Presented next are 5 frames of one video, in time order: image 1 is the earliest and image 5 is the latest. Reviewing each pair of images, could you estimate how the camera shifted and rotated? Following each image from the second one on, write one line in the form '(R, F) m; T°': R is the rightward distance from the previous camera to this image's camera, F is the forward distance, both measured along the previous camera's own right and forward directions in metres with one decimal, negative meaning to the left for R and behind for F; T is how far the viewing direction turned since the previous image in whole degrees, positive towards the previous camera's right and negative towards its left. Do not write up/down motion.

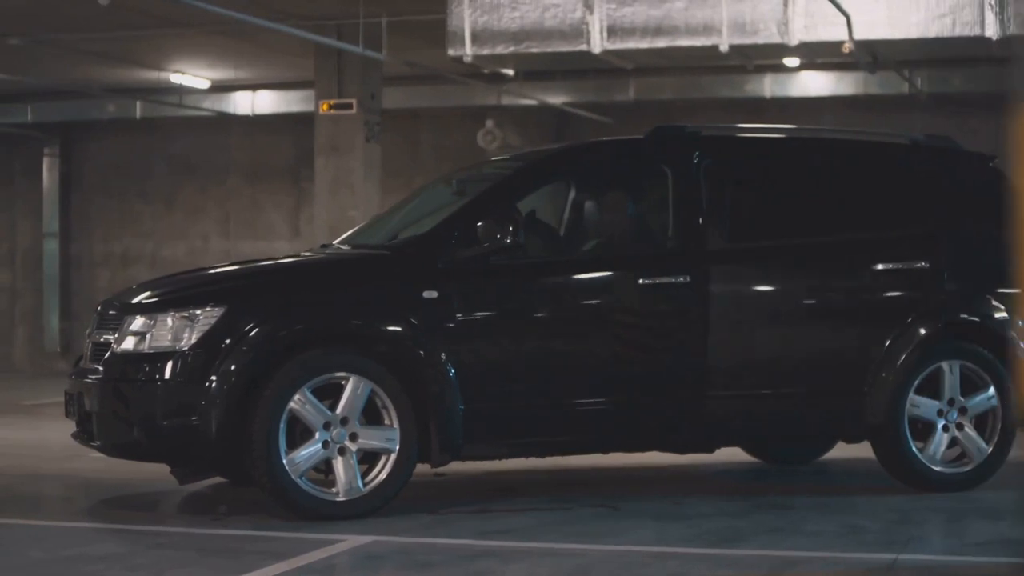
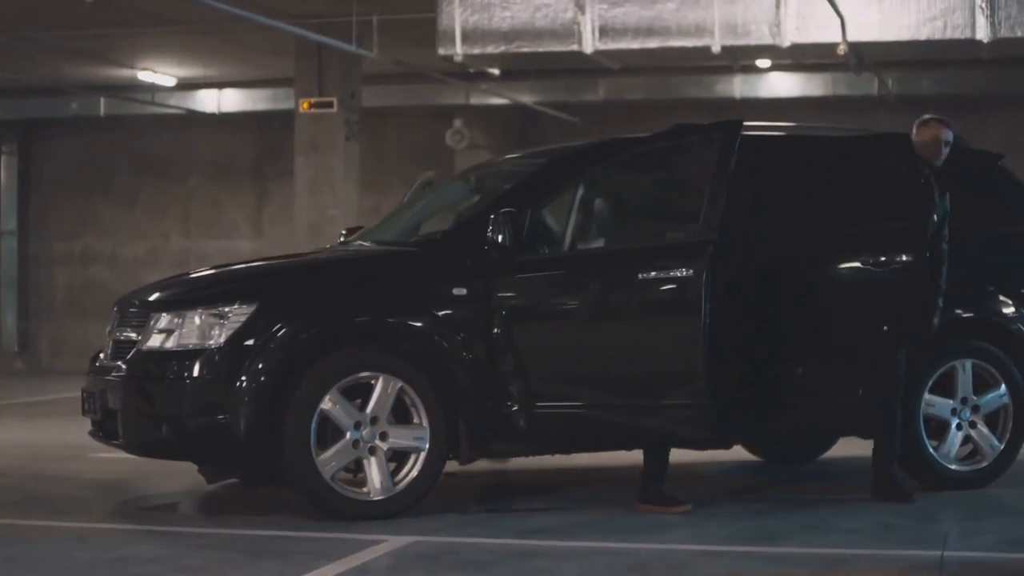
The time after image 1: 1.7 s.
(-0.4, 0.0) m; +2°
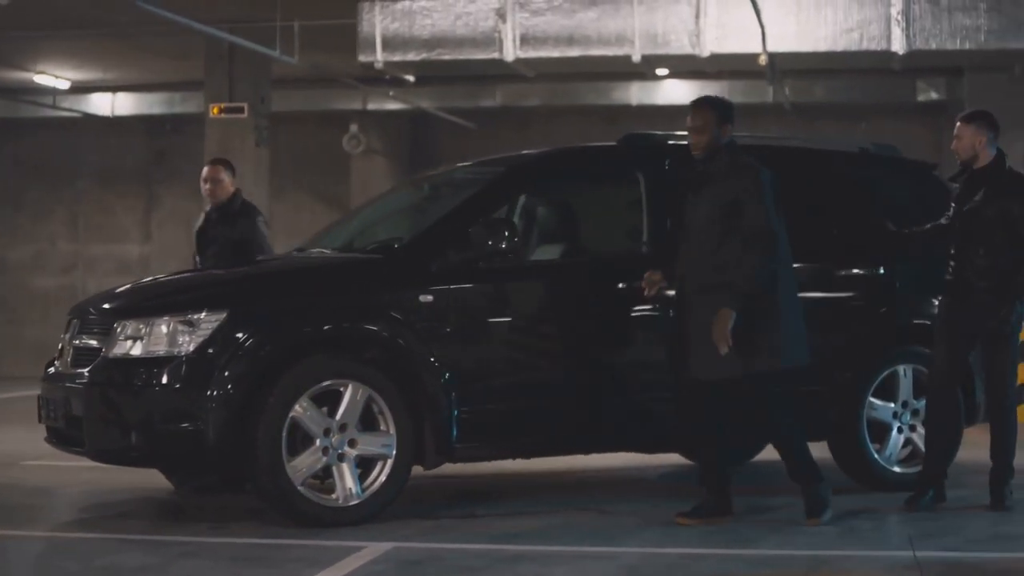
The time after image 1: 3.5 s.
(-0.5, -0.1) m; +5°
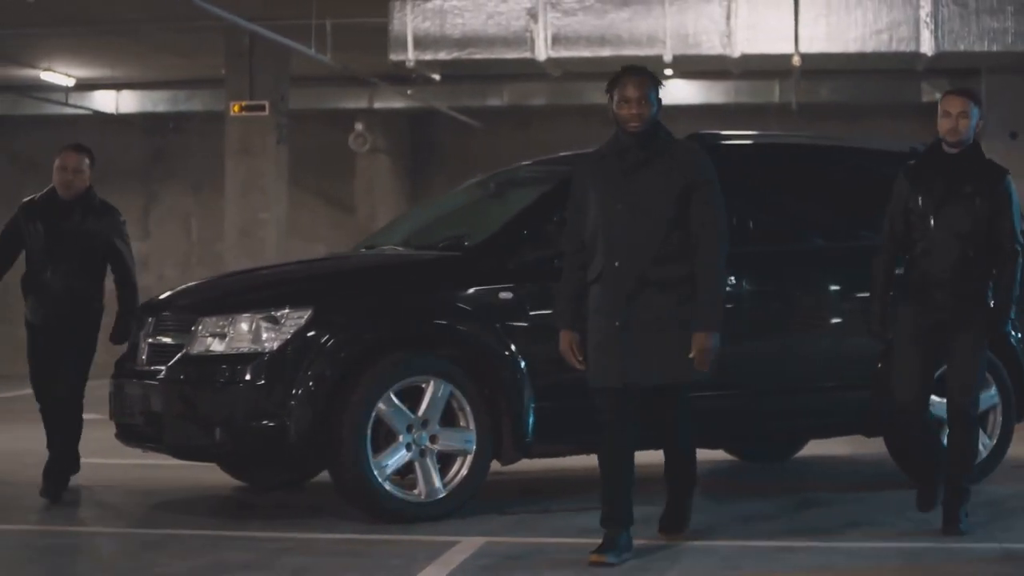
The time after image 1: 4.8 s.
(-0.5, -0.1) m; +1°
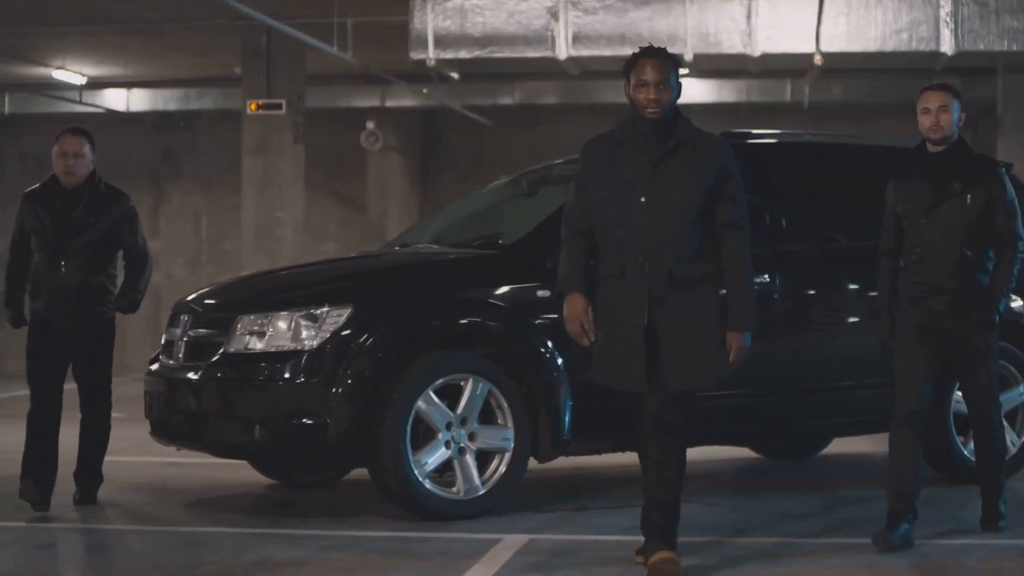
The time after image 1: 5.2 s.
(-0.2, 0.0) m; 0°
